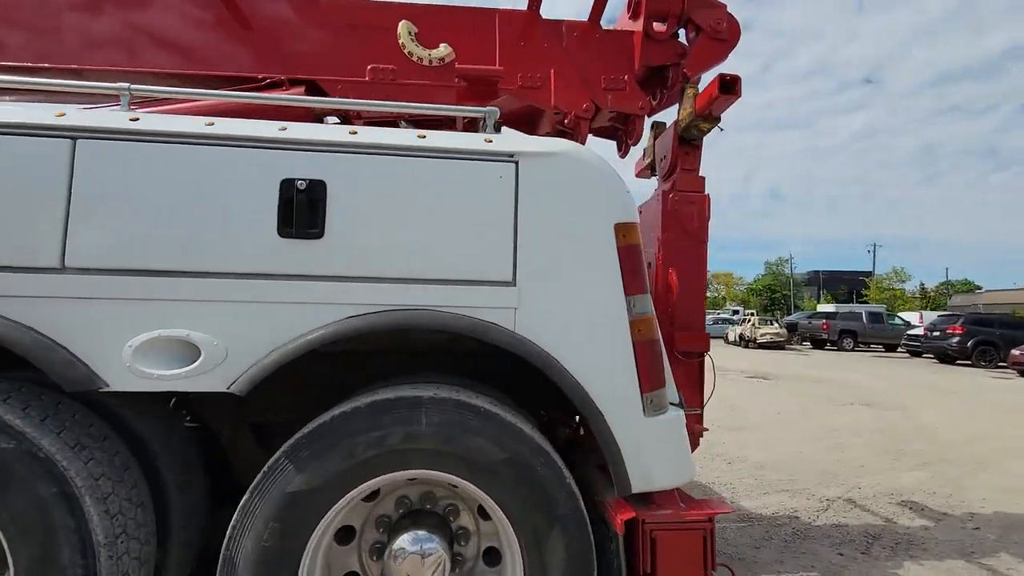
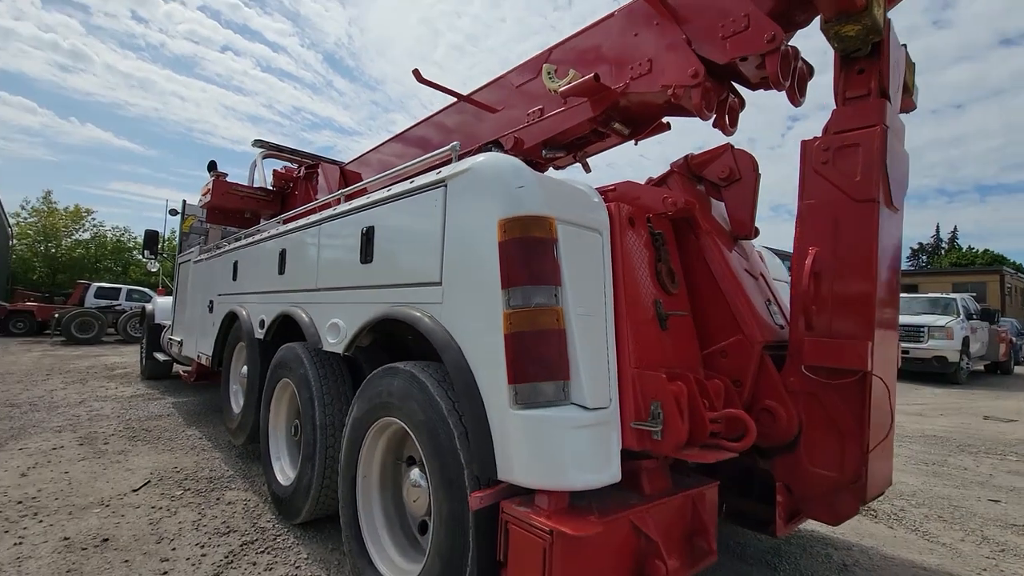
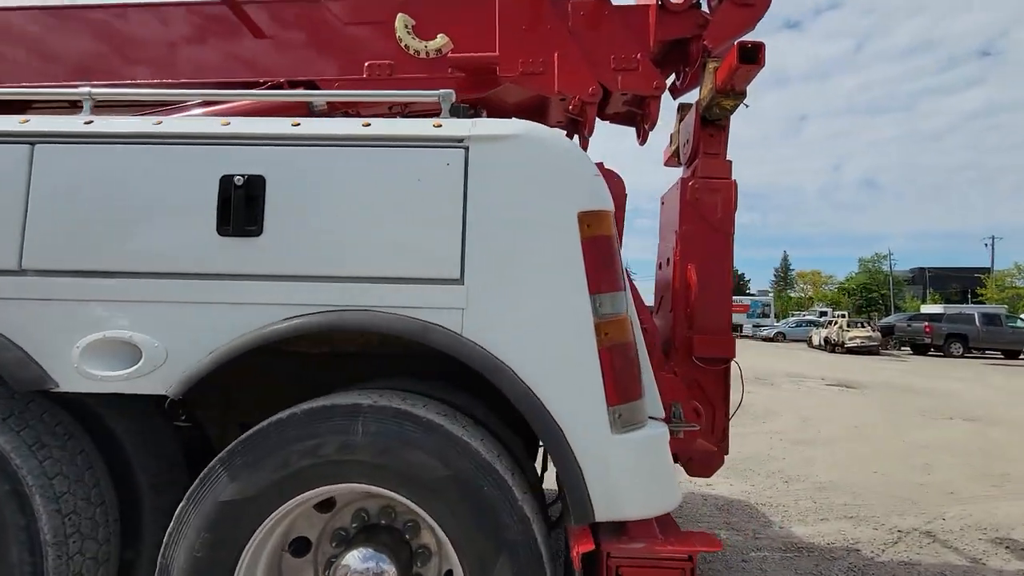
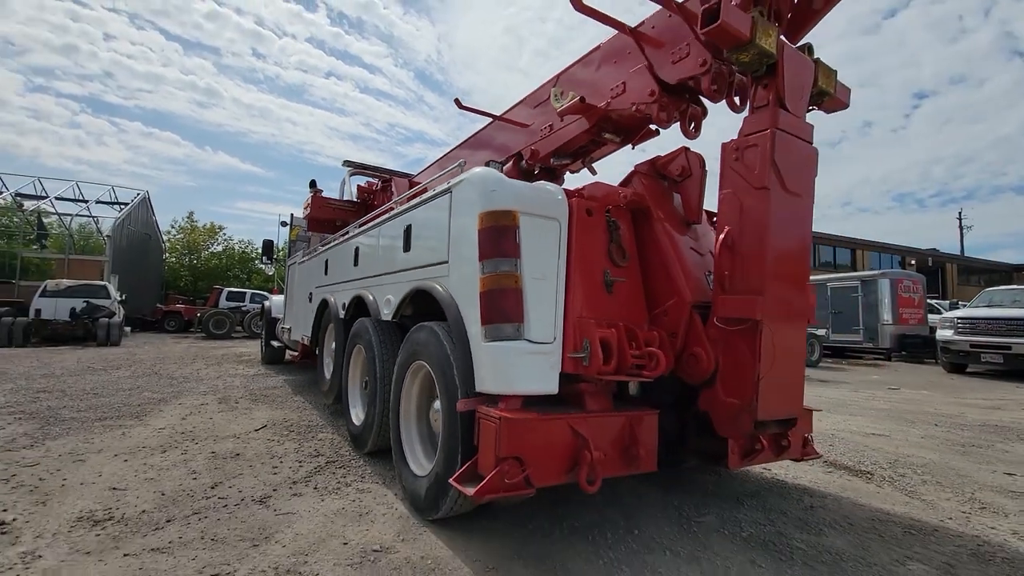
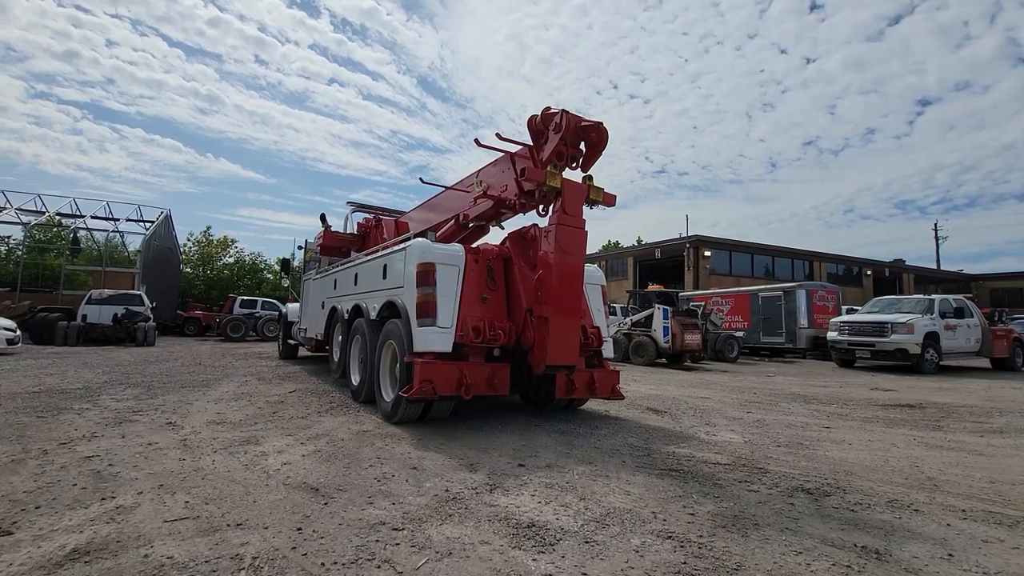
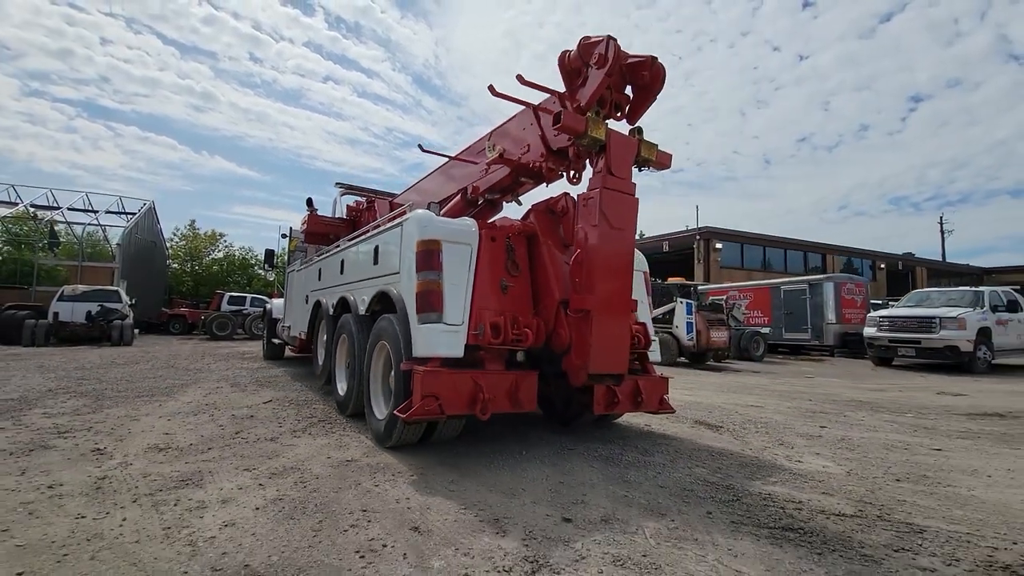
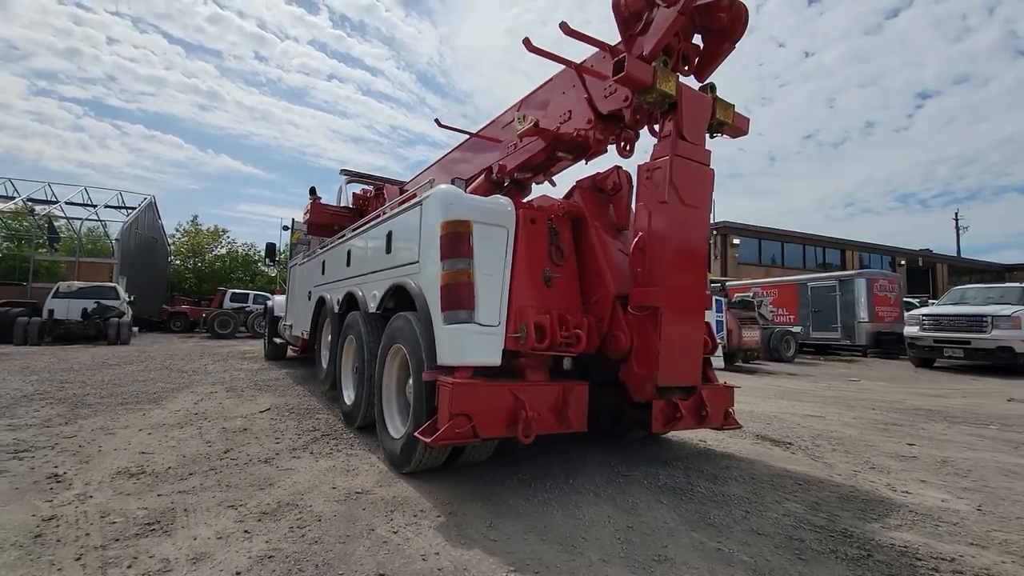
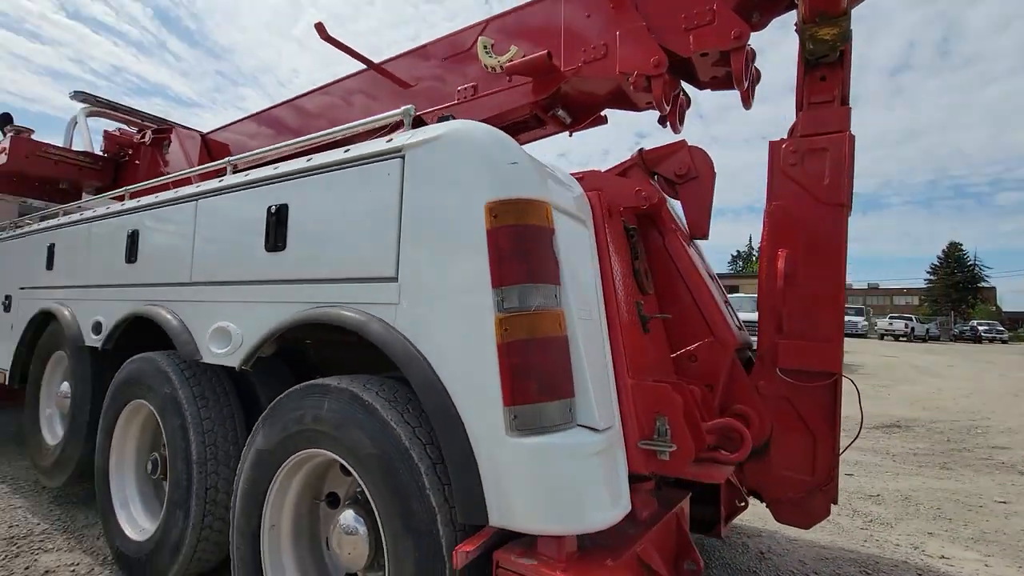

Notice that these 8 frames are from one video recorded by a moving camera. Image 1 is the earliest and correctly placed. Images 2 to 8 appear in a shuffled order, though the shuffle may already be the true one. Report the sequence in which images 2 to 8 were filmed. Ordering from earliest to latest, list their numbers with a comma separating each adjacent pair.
3, 8, 2, 4, 7, 6, 5
